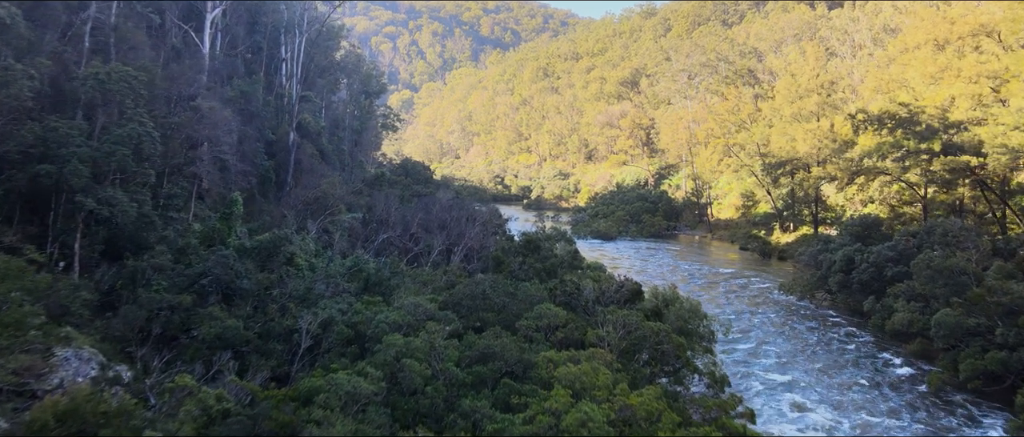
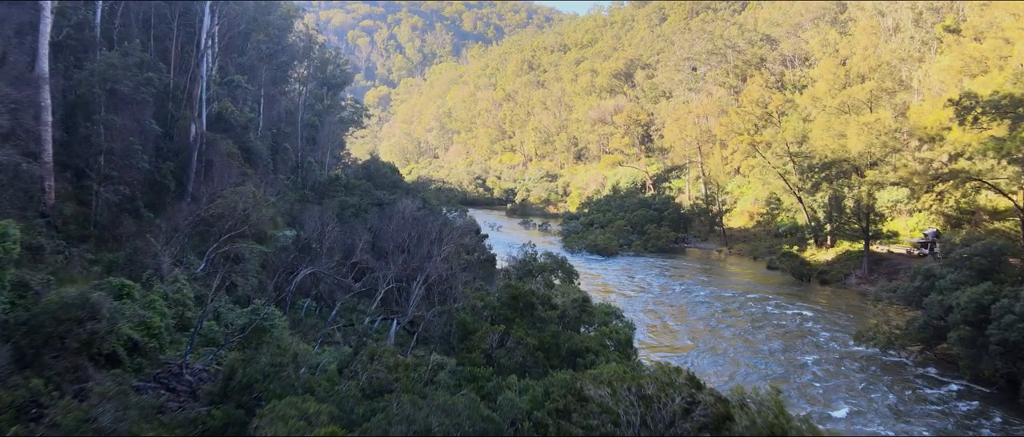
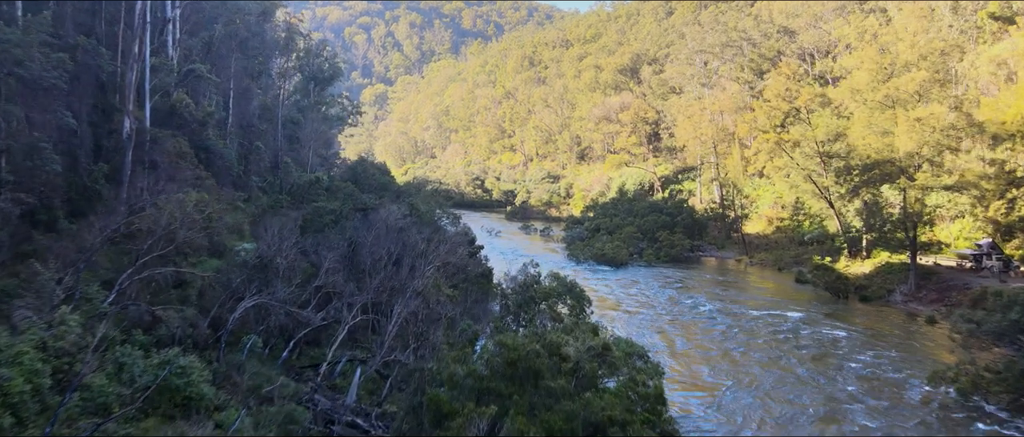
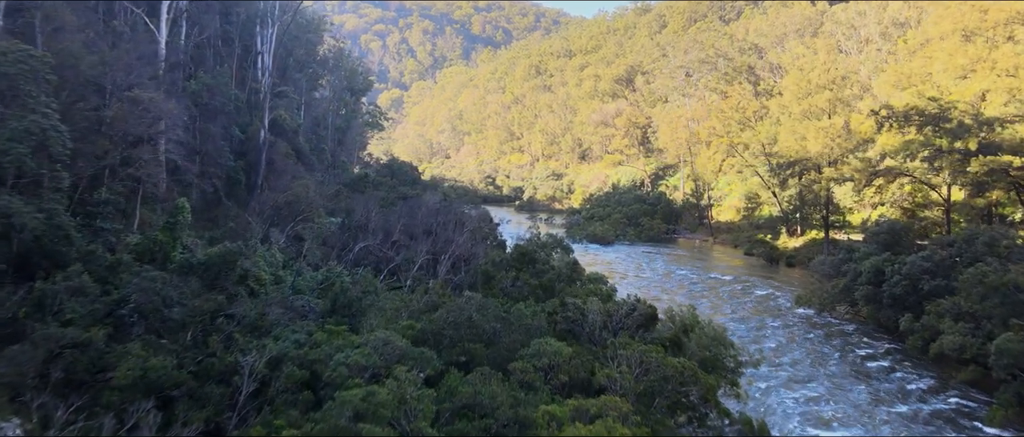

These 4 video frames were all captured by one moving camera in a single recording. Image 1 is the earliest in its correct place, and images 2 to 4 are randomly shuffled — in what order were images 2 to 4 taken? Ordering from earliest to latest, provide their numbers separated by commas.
4, 2, 3
